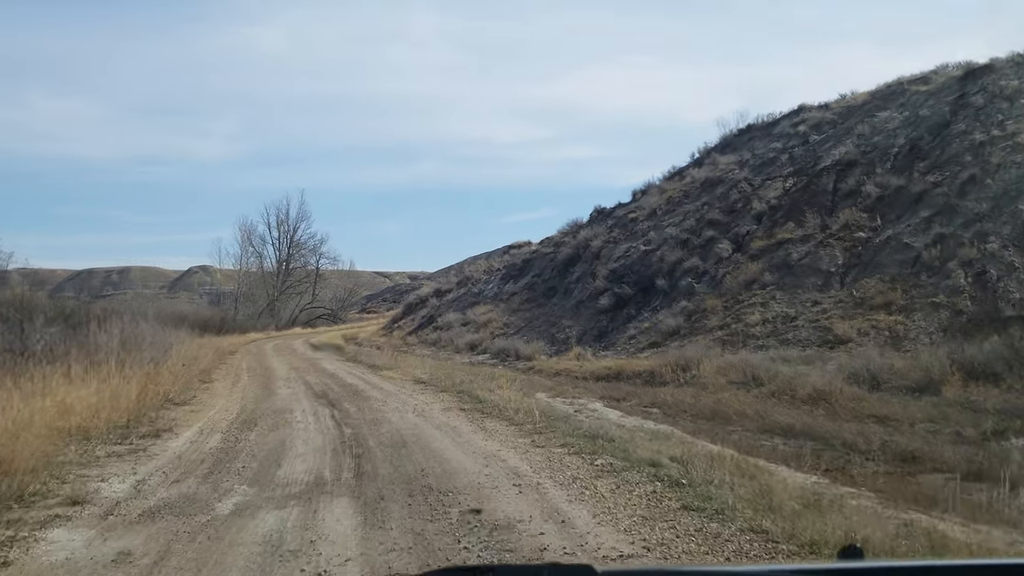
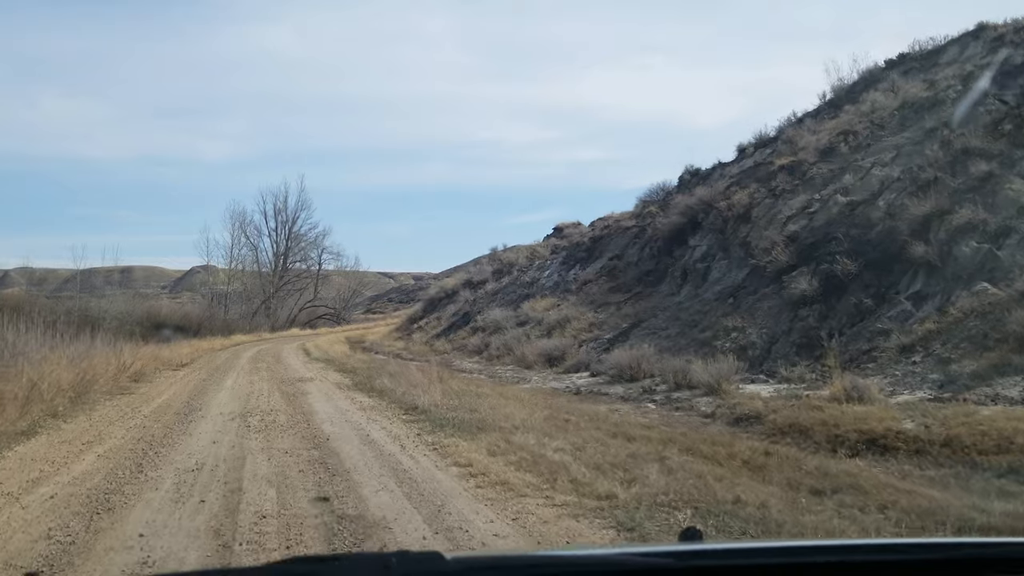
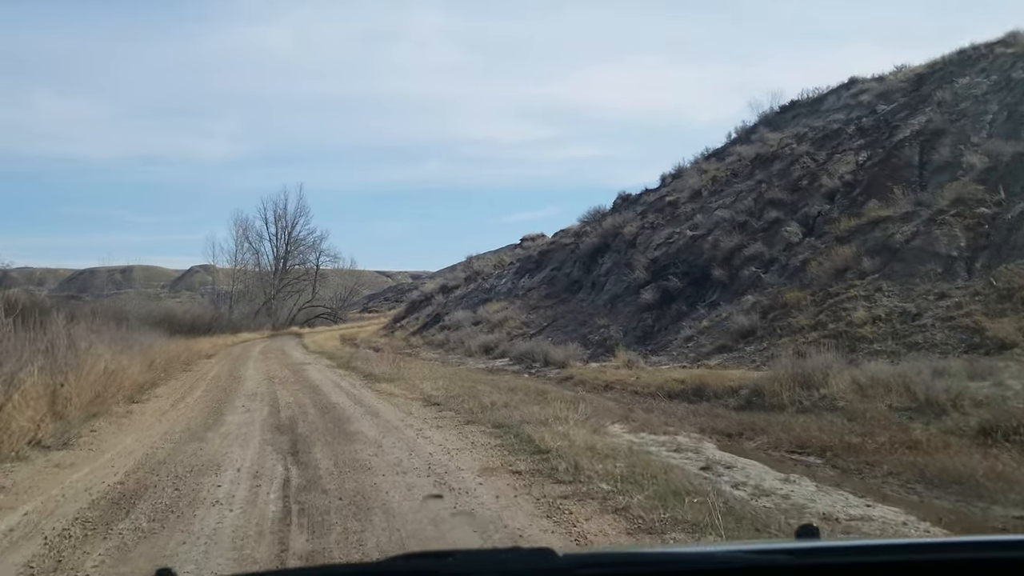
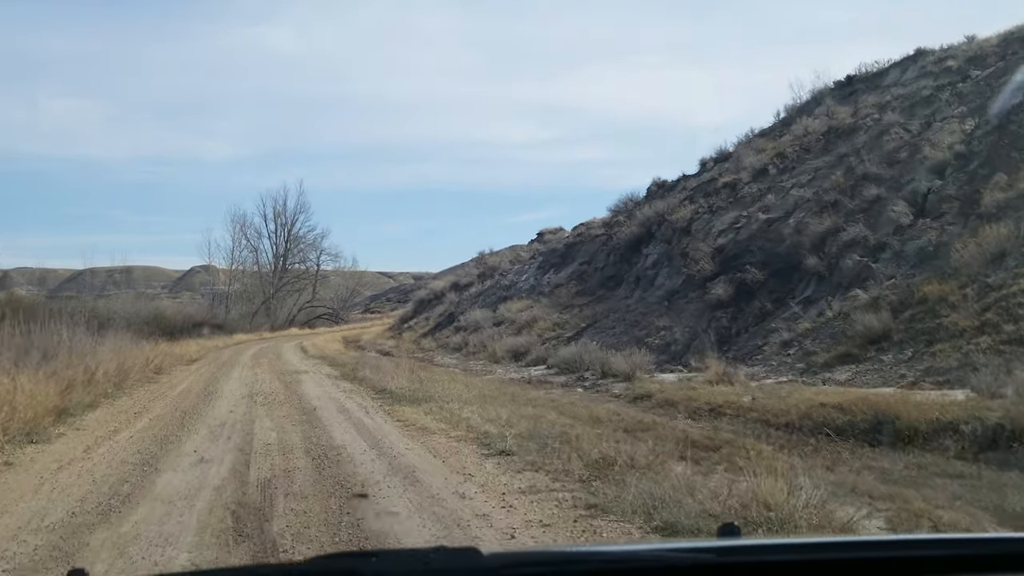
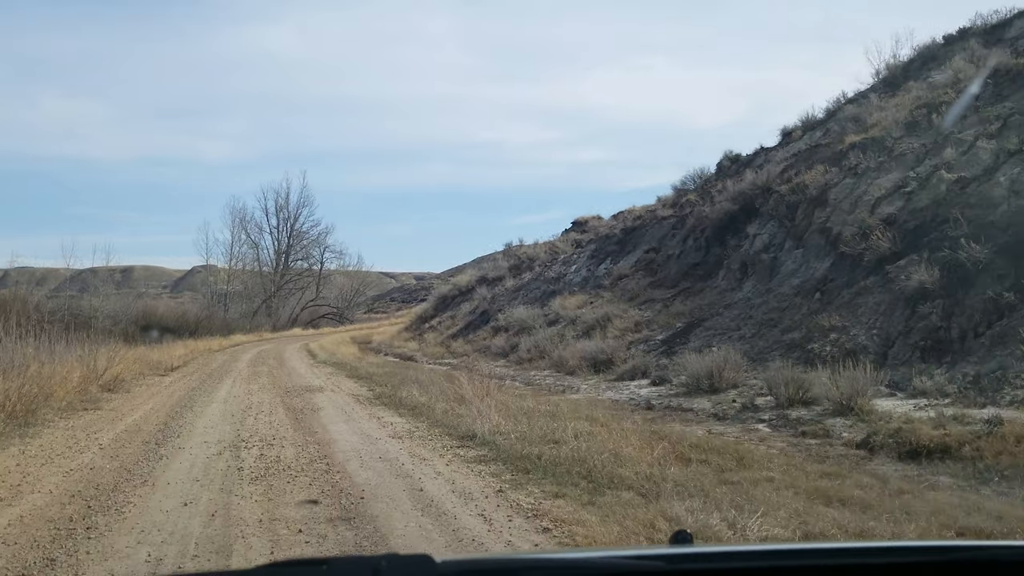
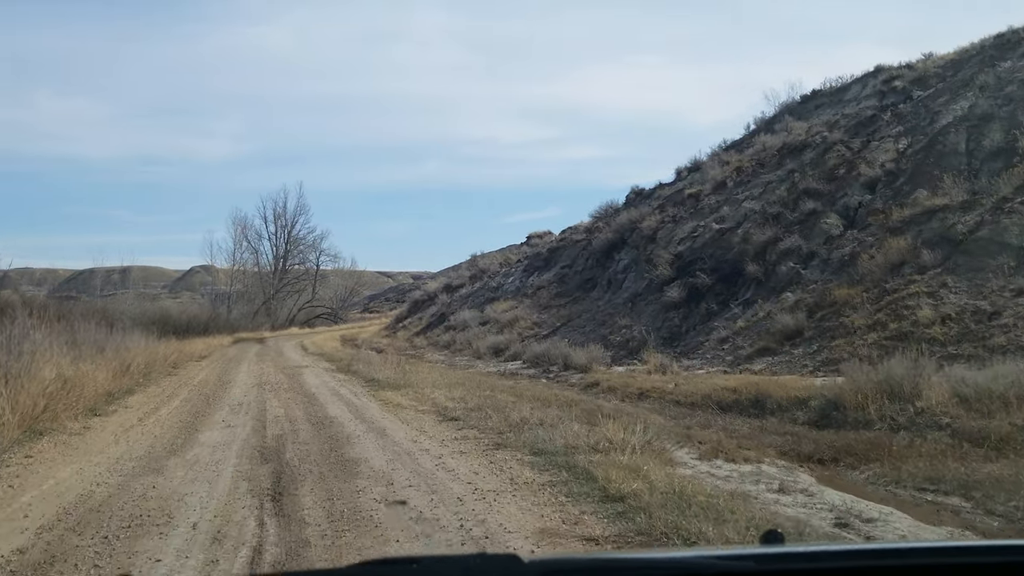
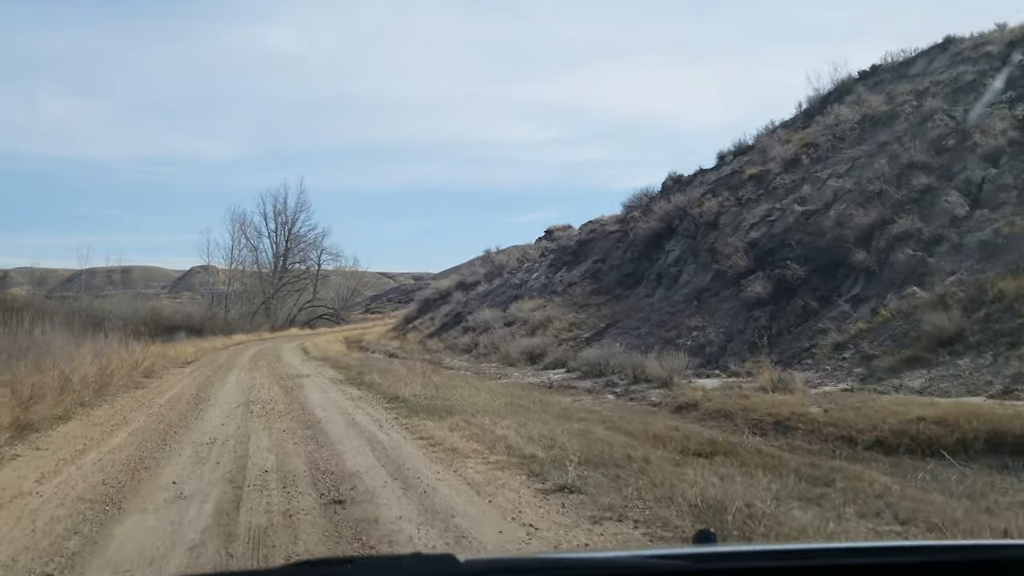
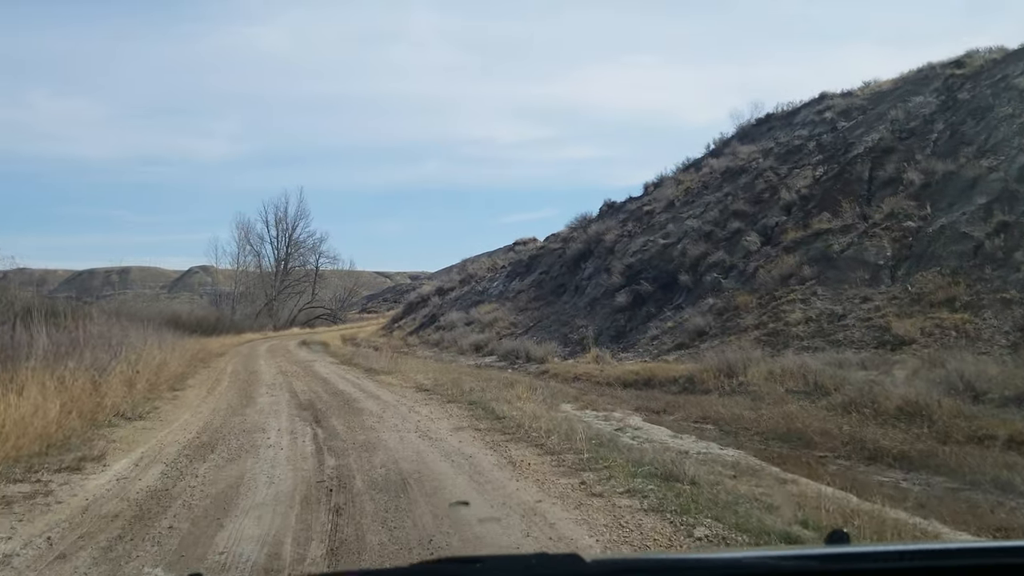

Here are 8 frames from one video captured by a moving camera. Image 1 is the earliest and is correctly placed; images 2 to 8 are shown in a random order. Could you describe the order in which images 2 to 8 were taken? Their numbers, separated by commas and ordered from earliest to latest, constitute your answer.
8, 3, 6, 4, 7, 2, 5
